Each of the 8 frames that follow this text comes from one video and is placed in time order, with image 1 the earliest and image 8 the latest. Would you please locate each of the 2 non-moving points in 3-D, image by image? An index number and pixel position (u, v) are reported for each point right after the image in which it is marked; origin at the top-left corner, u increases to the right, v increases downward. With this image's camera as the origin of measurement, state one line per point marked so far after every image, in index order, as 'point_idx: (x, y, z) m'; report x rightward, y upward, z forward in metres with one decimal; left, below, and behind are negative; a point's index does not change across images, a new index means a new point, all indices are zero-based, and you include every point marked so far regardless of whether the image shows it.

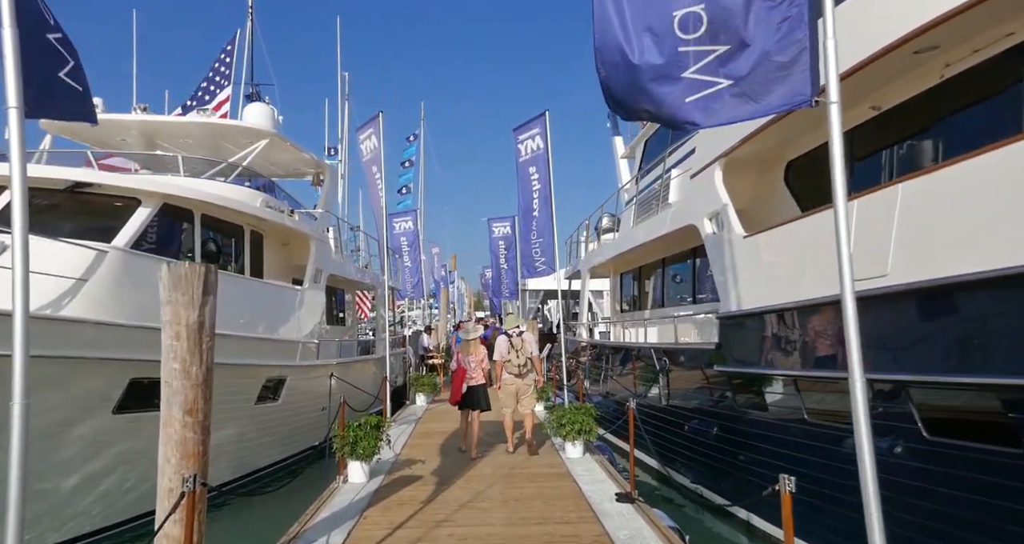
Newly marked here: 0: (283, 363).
0: (-3.0, -1.2, +7.5) m
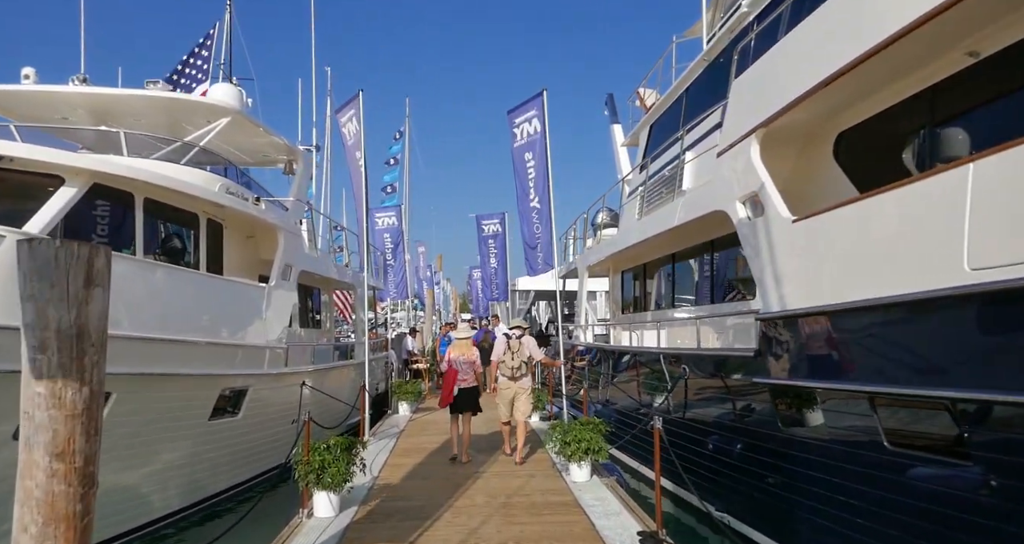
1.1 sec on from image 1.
0: (-3.1, -1.2, +6.5) m
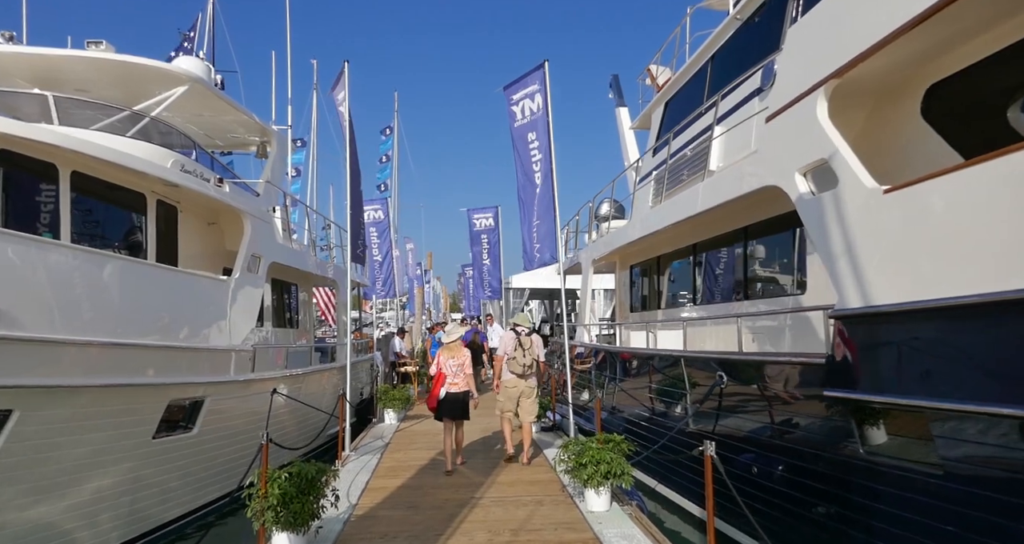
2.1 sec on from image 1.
0: (-3.0, -1.1, +5.6) m
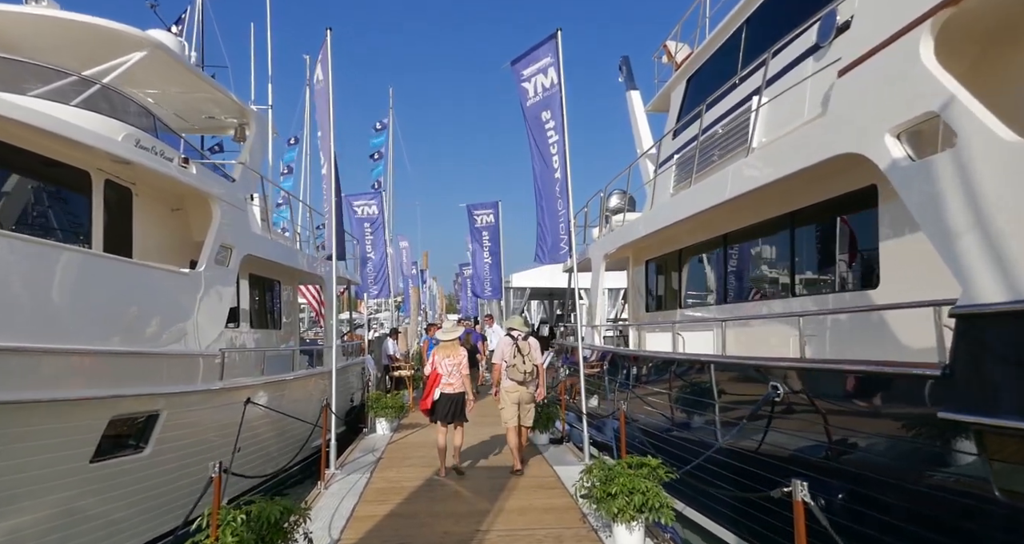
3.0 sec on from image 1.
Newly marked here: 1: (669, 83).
0: (-3.0, -1.0, +4.8) m
1: (+2.1, +2.6, +7.8) m
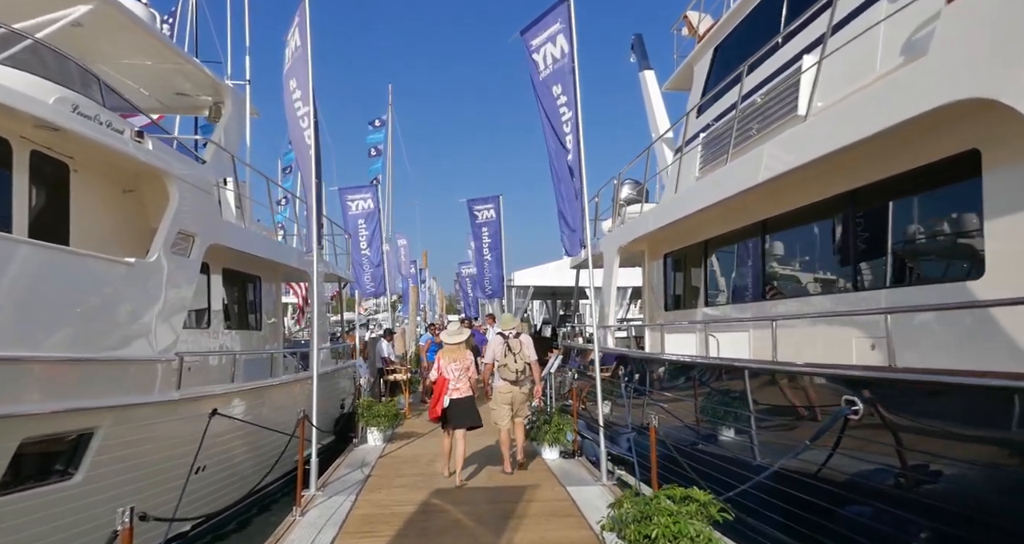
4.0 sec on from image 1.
0: (-2.9, -0.9, +4.0) m
1: (+2.2, +2.6, +7.0) m
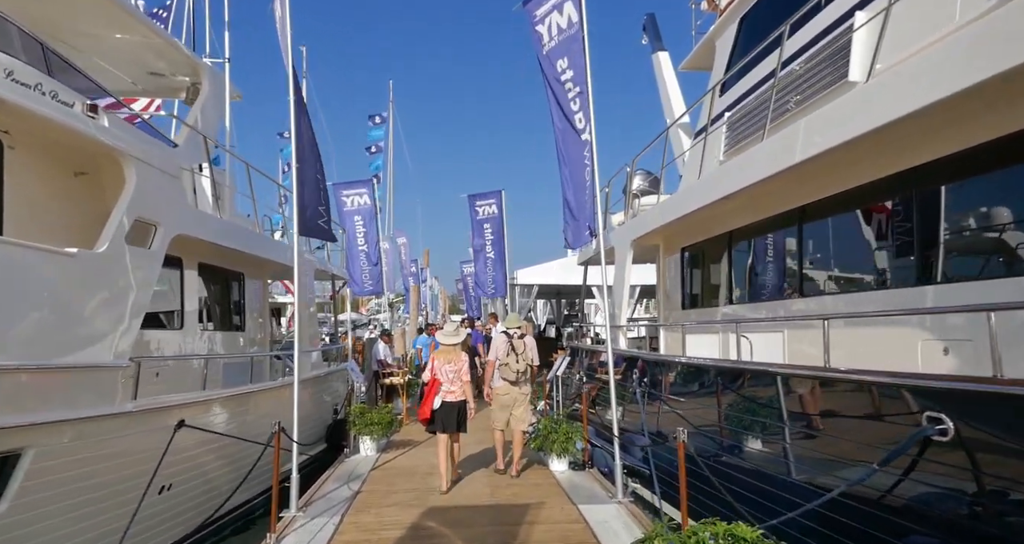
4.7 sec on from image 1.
0: (-2.9, -0.9, +3.5) m
1: (+2.2, +2.7, +6.4) m
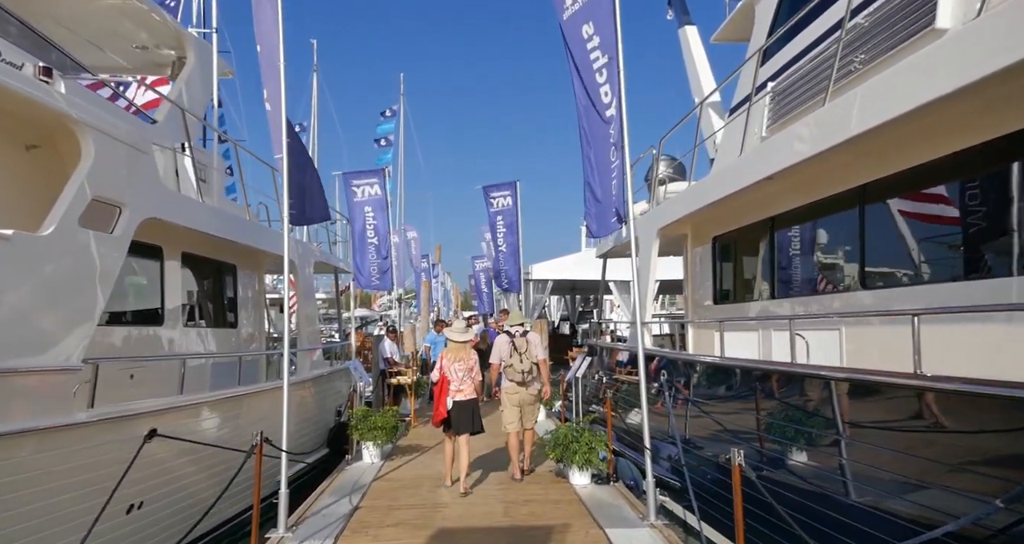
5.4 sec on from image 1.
0: (-2.8, -0.8, +2.9) m
1: (+2.4, +2.8, +5.8) m
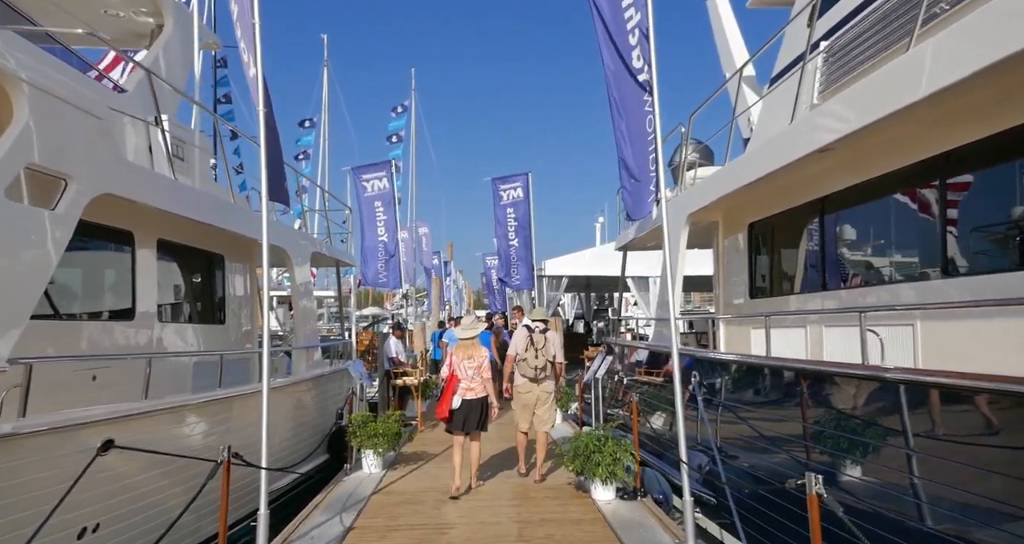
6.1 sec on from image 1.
0: (-2.7, -0.7, +2.4) m
1: (+2.5, +2.9, +5.1) m
